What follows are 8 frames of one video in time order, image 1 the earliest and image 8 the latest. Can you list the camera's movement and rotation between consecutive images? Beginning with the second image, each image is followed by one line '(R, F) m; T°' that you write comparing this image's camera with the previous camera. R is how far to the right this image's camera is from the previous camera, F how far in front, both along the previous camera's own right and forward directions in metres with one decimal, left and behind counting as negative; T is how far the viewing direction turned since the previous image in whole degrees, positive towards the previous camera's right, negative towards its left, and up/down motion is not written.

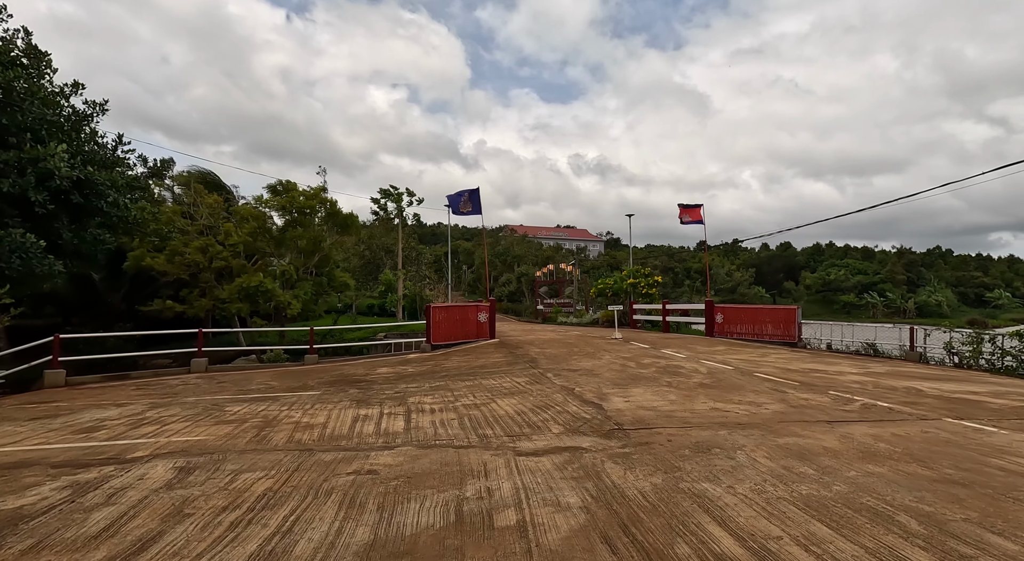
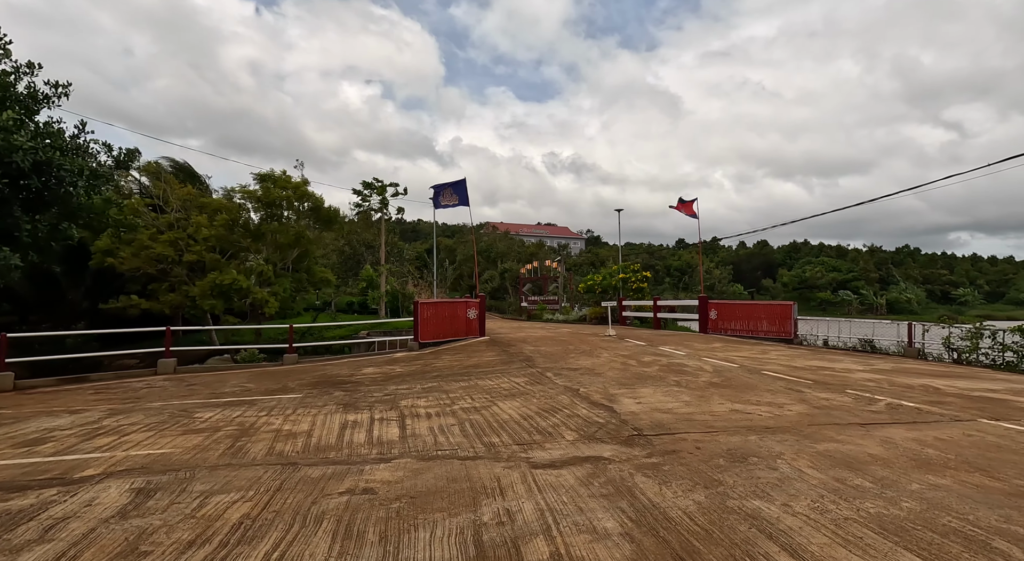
(-0.3, +0.6) m; +2°
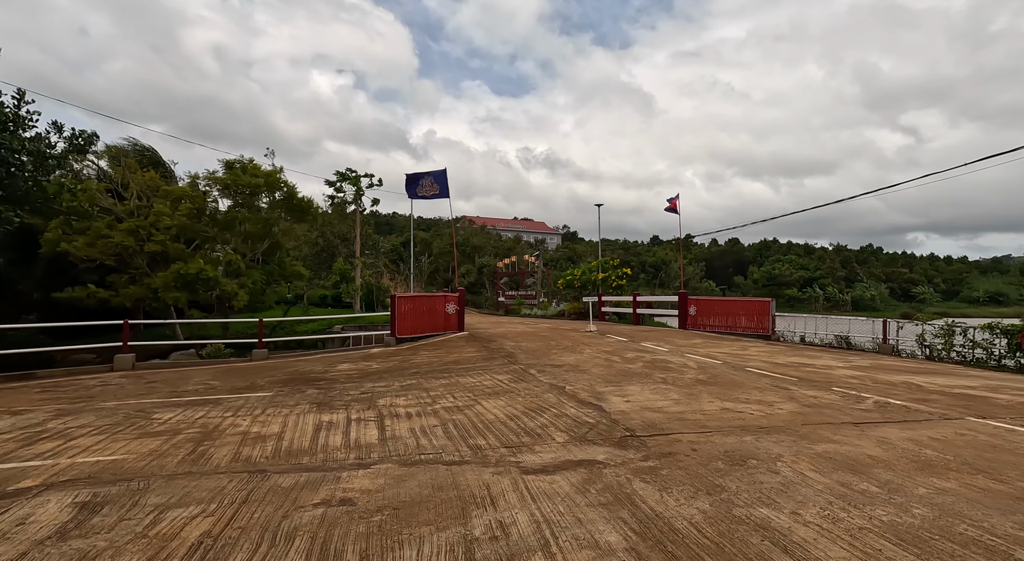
(-0.1, +0.3) m; +3°
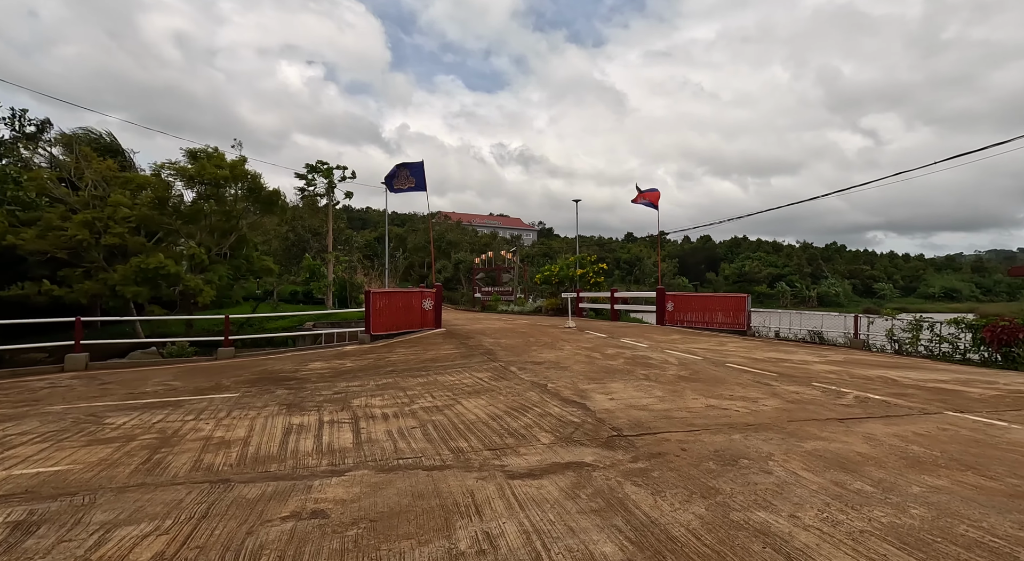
(-0.1, +0.2) m; +3°
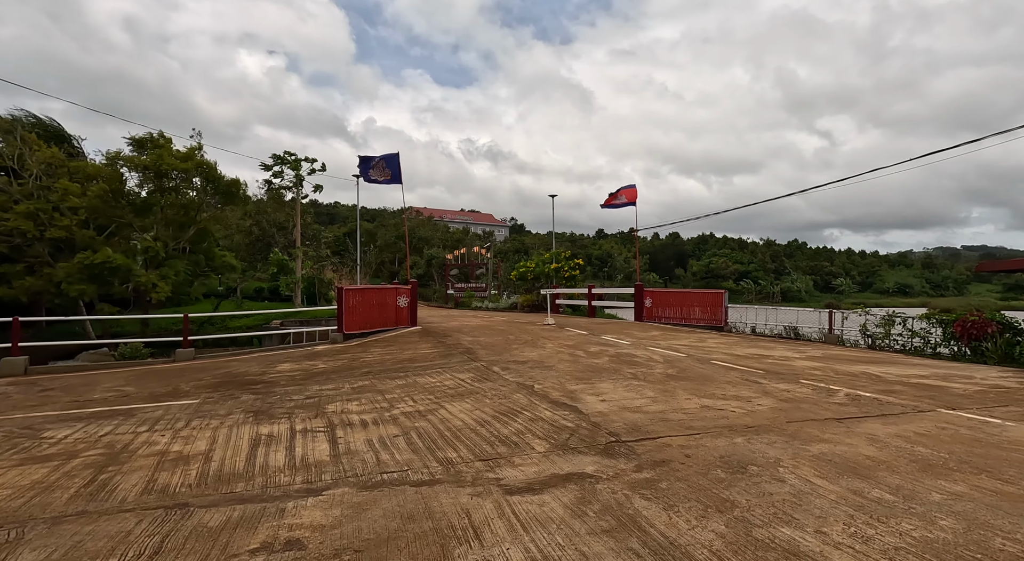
(-0.2, +0.4) m; +3°
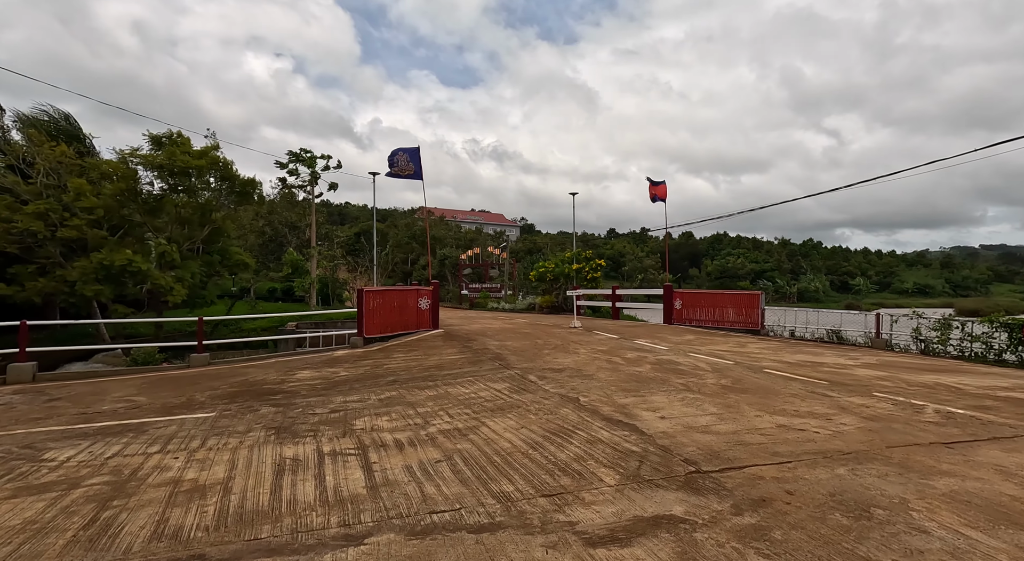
(-0.4, +0.7) m; -1°
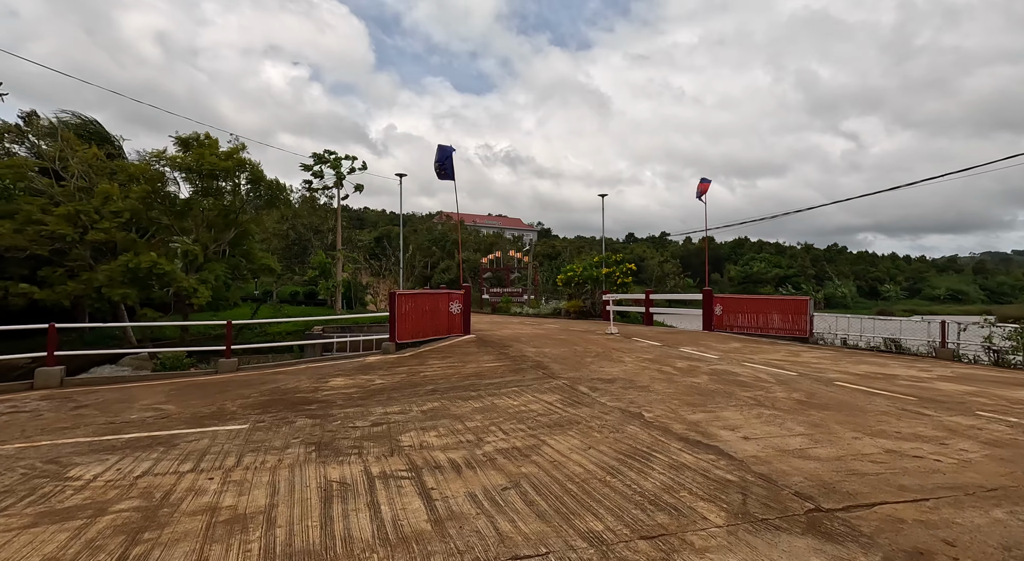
(-0.5, +0.6) m; -2°
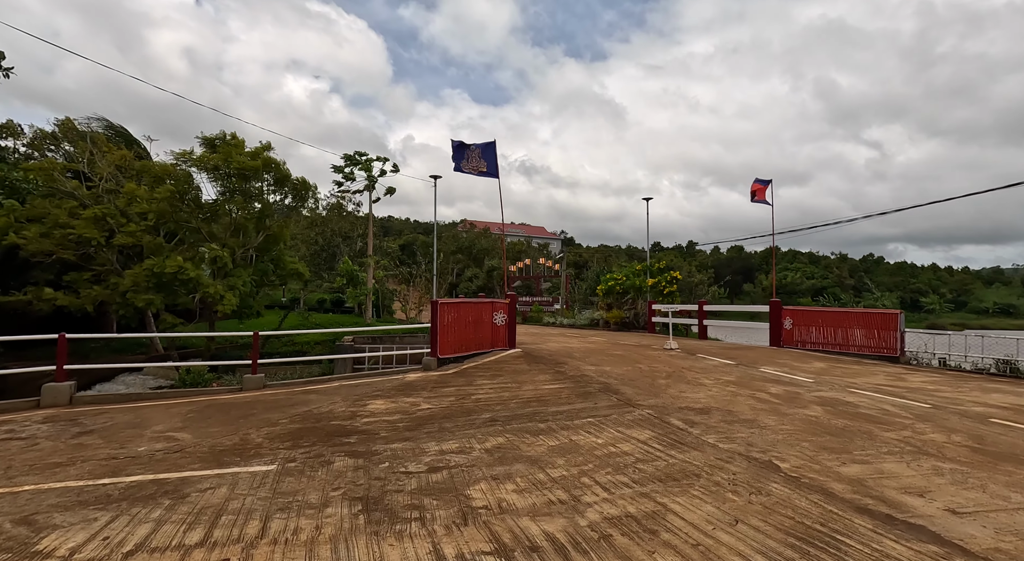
(-0.7, +1.3) m; -3°
